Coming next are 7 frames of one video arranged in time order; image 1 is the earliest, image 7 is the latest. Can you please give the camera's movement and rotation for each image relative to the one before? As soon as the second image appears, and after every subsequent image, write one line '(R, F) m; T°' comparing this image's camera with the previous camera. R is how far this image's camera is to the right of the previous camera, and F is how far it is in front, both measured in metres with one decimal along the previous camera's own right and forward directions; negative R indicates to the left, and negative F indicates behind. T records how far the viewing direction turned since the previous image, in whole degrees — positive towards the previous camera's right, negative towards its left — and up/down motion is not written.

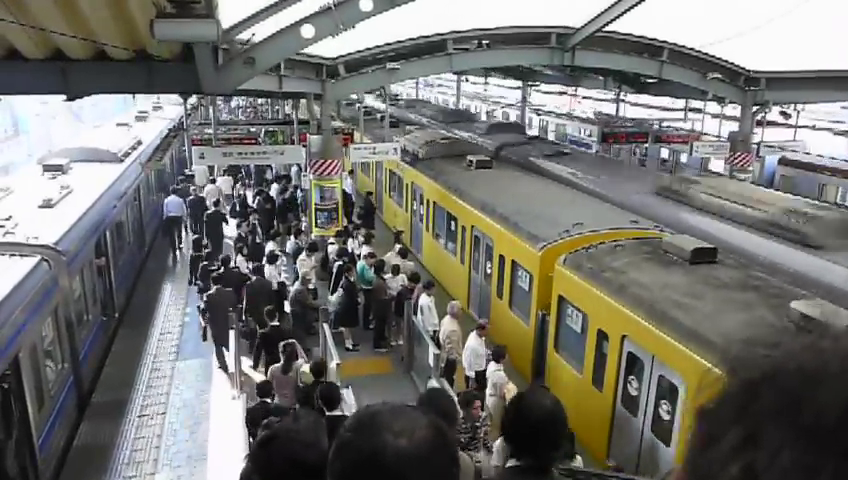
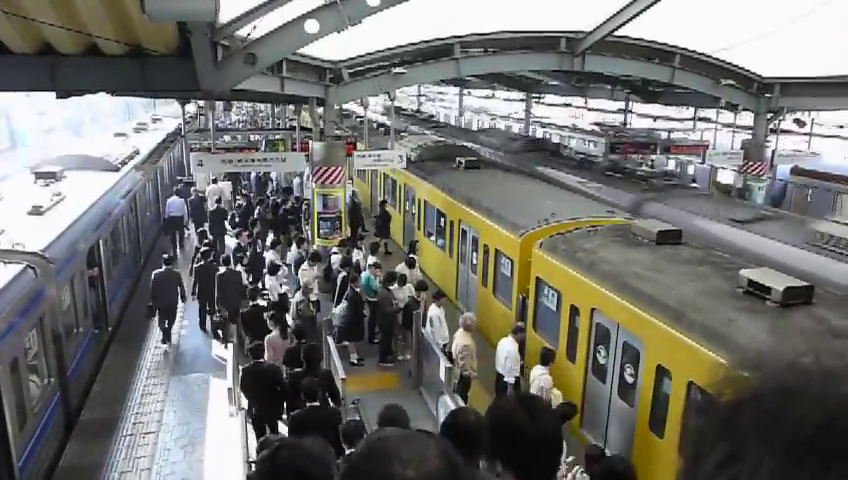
(-0.1, +0.5) m; 0°
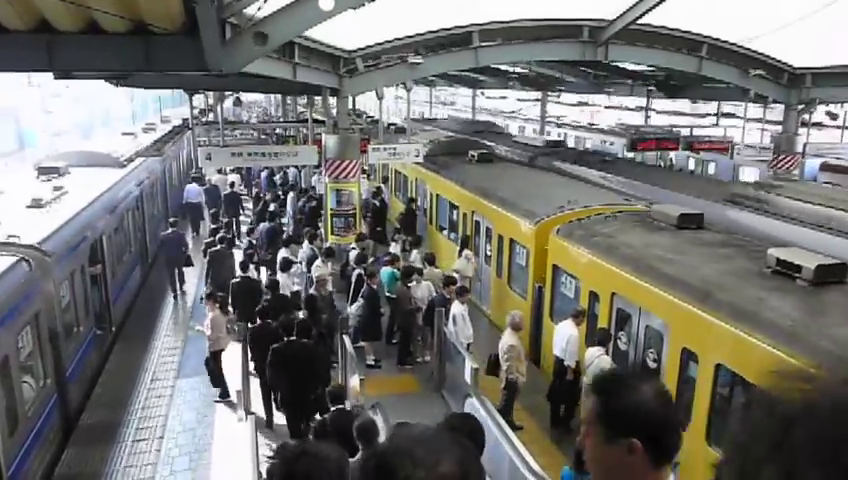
(-0.1, +0.6) m; -1°
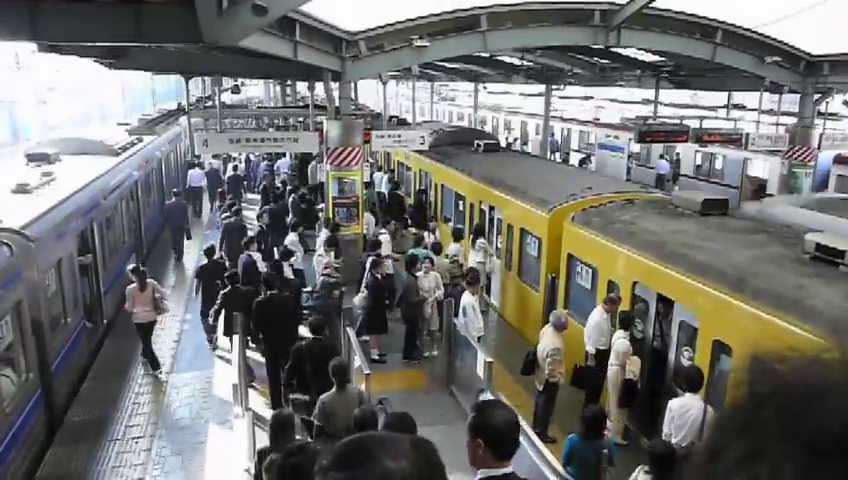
(-0.1, +0.5) m; 0°
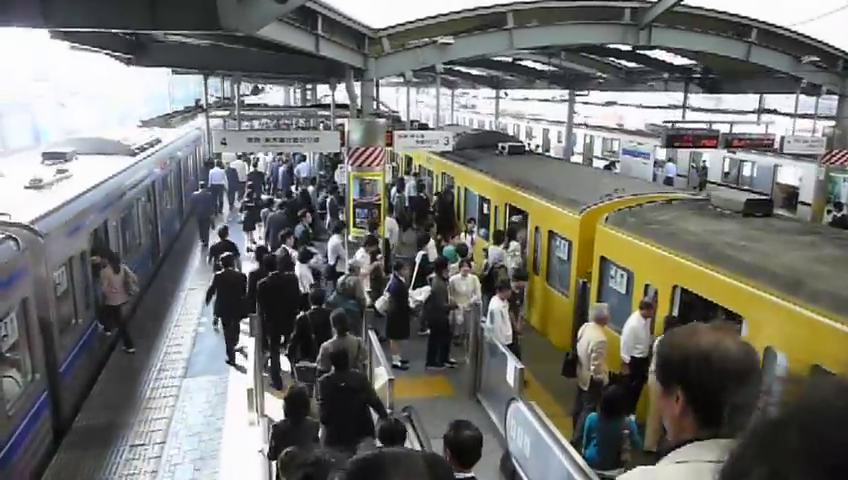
(-0.1, +0.4) m; -1°
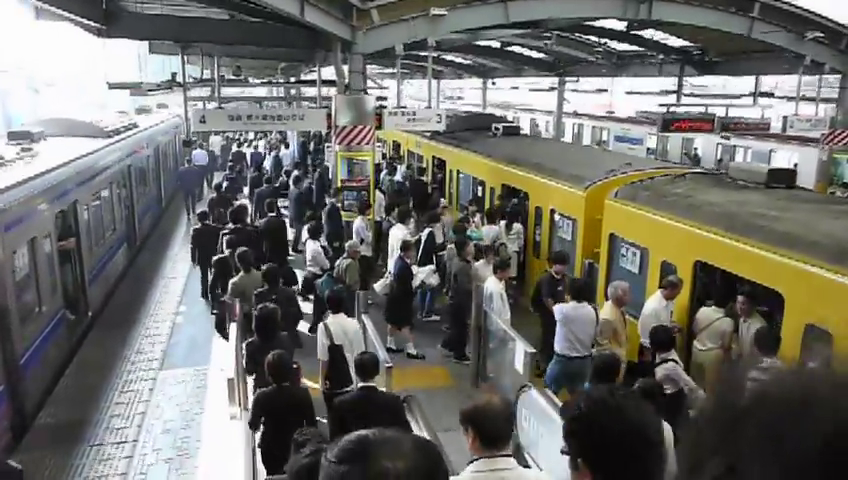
(-0.1, +0.7) m; +1°
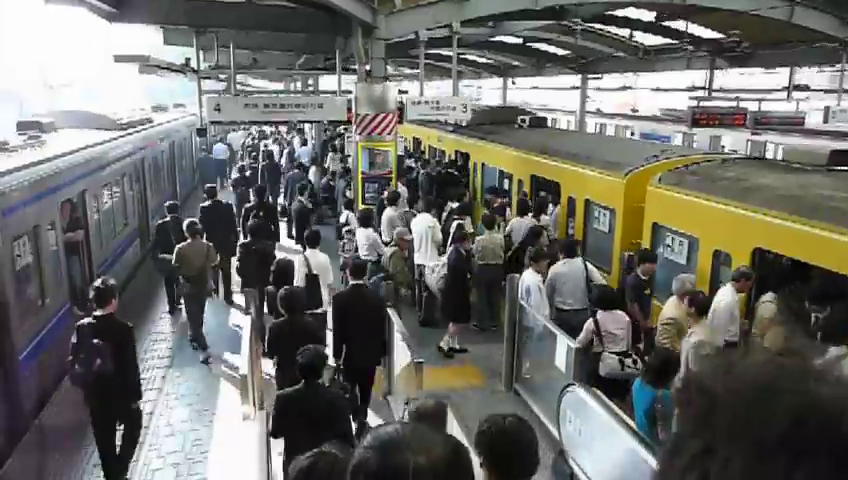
(-0.1, +0.6) m; -1°
